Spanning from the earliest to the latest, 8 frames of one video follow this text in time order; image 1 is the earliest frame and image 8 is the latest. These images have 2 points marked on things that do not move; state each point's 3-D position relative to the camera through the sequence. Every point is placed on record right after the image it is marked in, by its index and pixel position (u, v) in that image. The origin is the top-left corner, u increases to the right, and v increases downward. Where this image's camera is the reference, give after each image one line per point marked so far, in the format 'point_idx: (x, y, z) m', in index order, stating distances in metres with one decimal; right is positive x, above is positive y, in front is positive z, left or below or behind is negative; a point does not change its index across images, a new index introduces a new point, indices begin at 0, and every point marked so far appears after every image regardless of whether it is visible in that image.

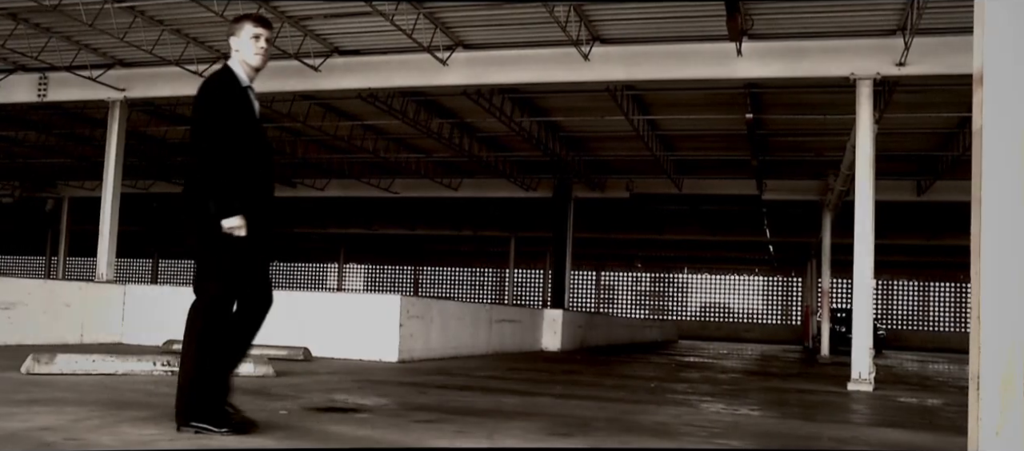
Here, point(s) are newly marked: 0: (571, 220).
0: (+0.9, +0.1, +17.8) m
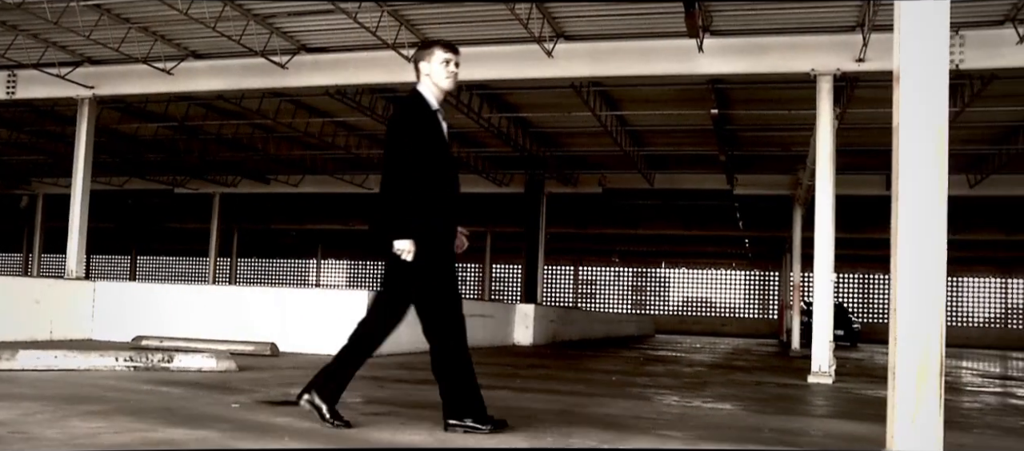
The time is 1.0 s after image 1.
0: (+0.4, +0.2, +17.9) m
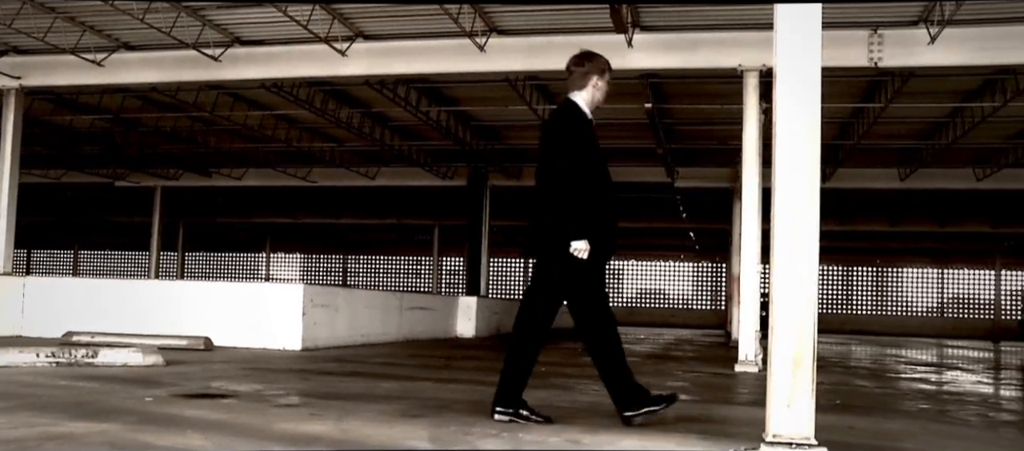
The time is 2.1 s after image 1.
0: (-0.7, +0.4, +18.0) m
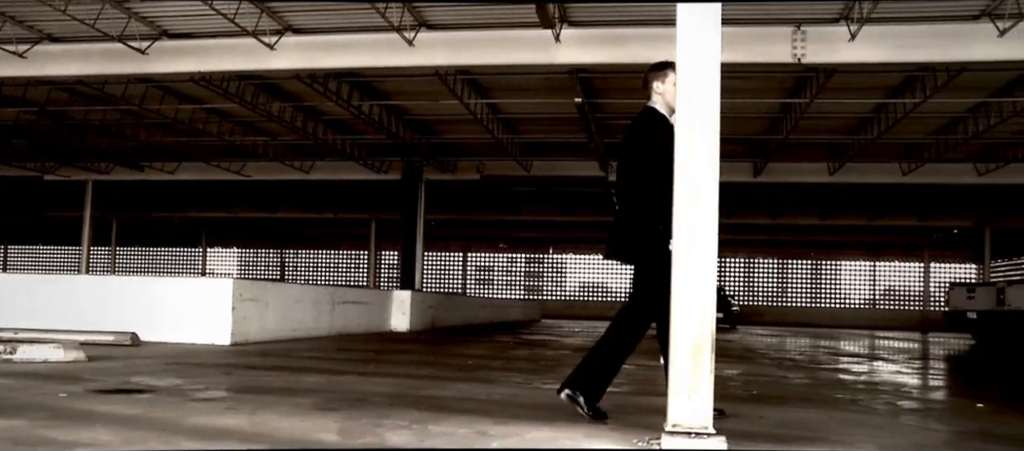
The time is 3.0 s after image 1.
0: (-2.1, +0.5, +18.0) m
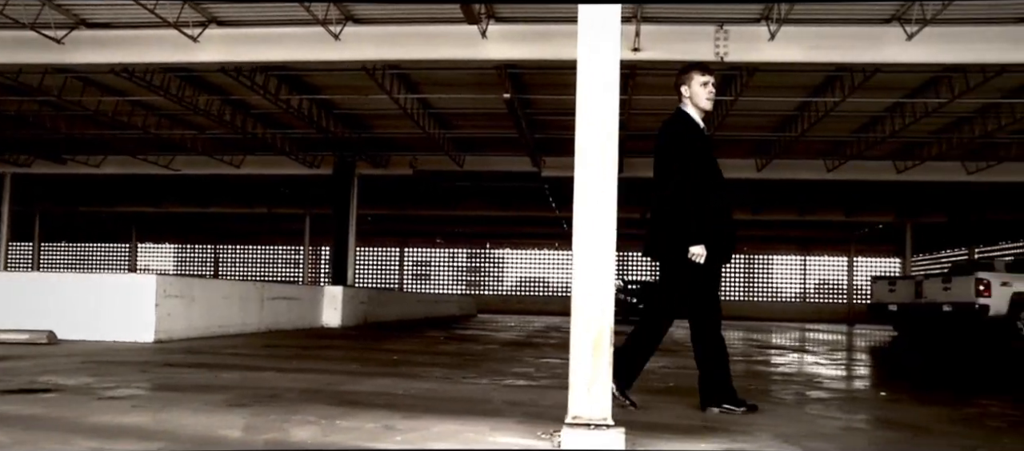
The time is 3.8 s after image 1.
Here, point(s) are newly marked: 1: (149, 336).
0: (-3.4, +0.6, +17.9) m
1: (-5.0, -1.5, +11.3) m
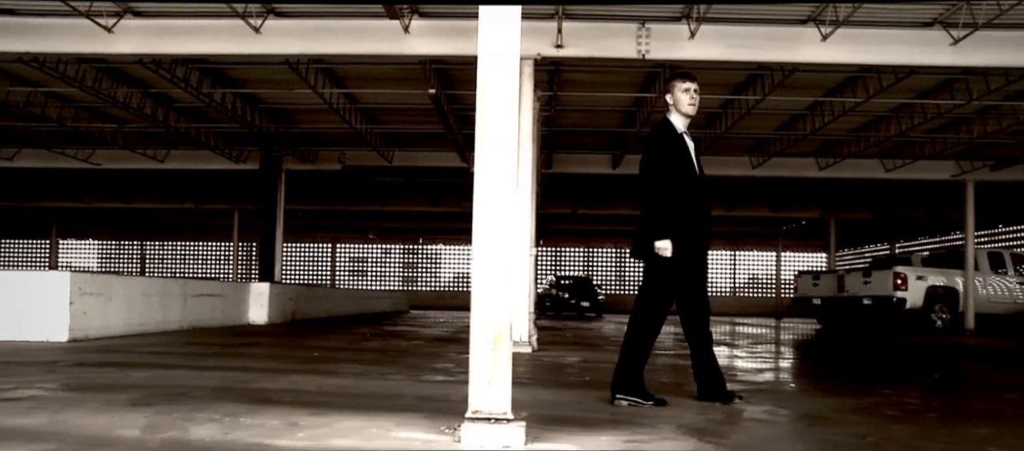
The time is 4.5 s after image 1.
0: (-4.9, +0.7, +17.7) m
1: (-6.0, -1.4, +11.0) m
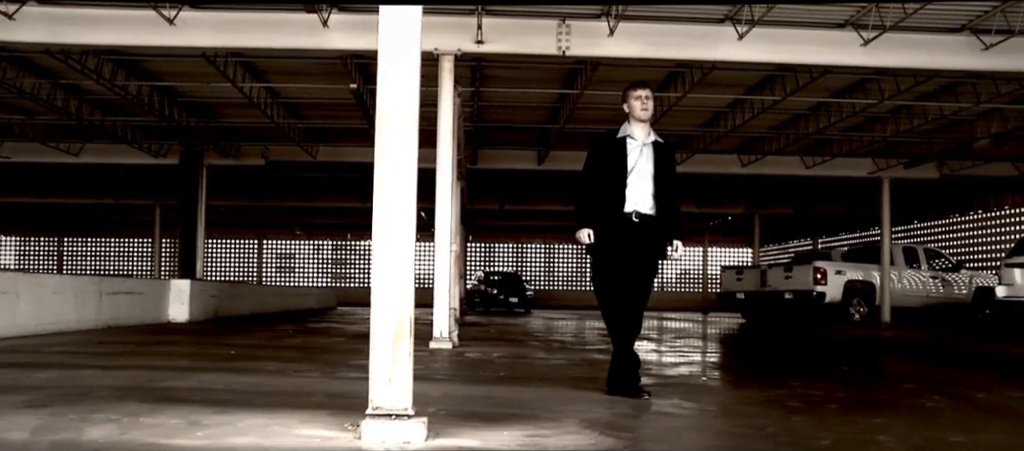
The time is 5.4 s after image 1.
0: (-6.3, +0.8, +17.3) m
1: (-7.1, -1.4, +10.6) m
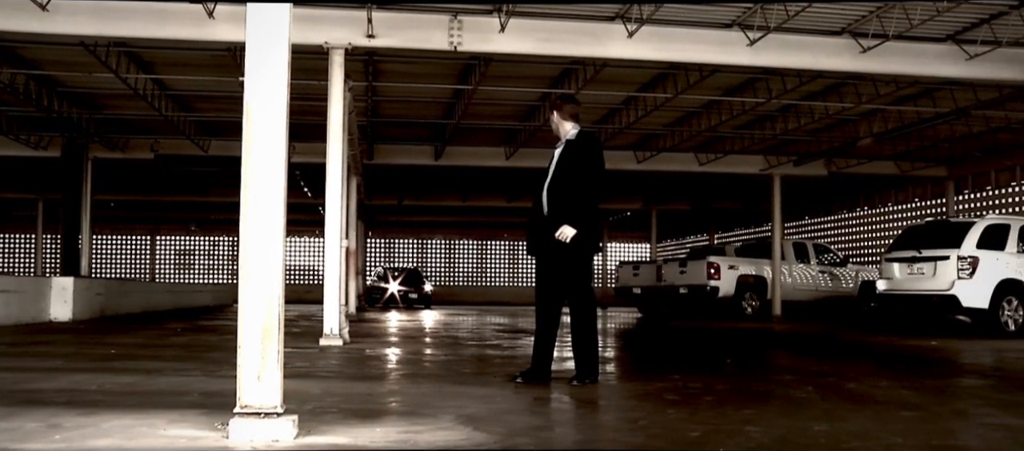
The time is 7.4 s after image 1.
0: (-8.3, +0.9, +16.7) m
1: (-8.4, -1.3, +9.9) m
